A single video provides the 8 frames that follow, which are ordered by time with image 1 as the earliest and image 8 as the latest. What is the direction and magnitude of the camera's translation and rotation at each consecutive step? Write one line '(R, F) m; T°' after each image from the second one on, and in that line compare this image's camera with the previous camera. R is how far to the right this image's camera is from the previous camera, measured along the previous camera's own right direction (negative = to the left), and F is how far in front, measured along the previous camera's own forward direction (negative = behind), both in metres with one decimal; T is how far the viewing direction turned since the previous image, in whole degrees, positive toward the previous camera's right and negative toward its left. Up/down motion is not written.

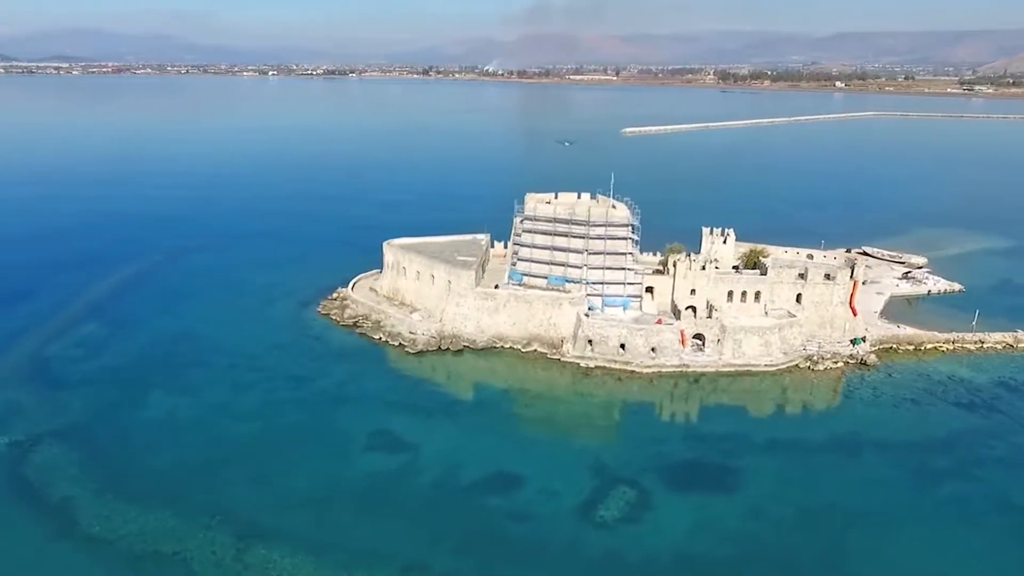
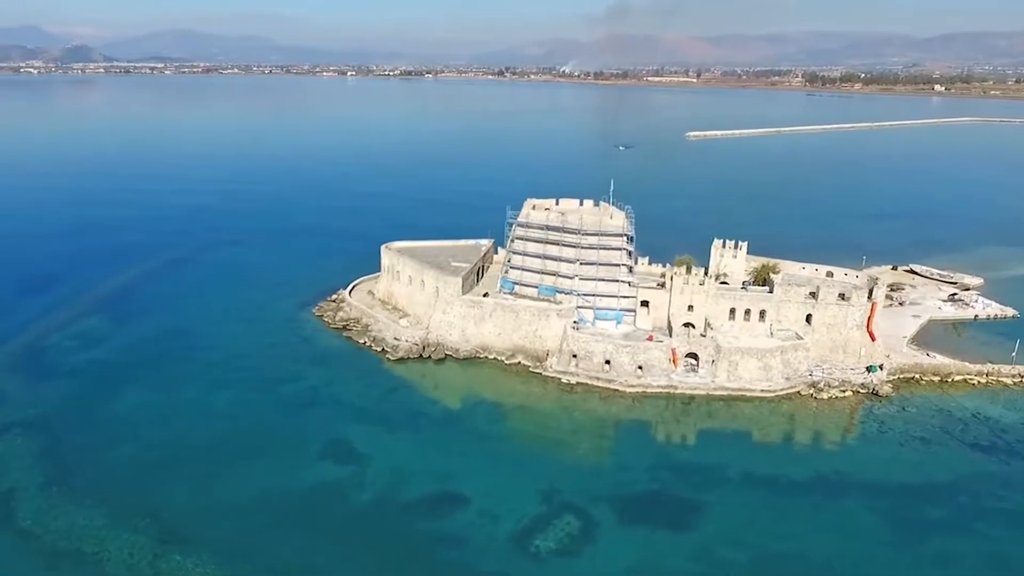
(+4.8, +1.8) m; -6°
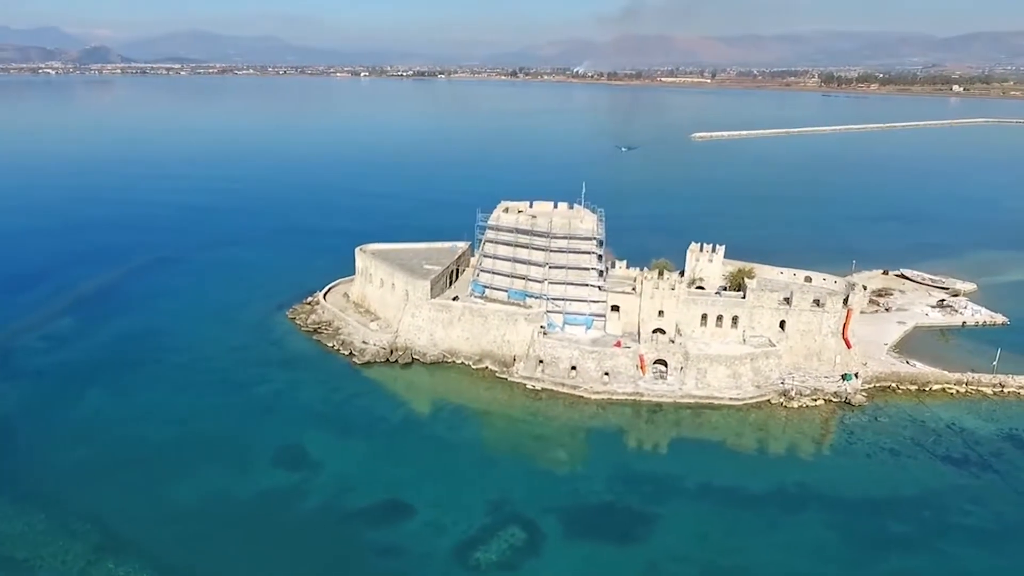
(+2.5, +0.6) m; -1°
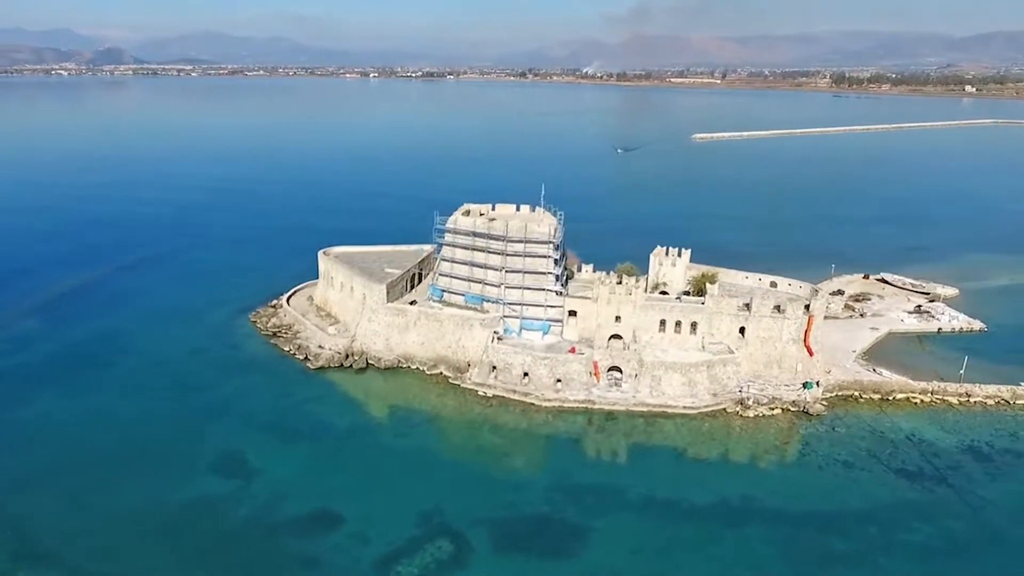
(+2.9, +0.7) m; -1°
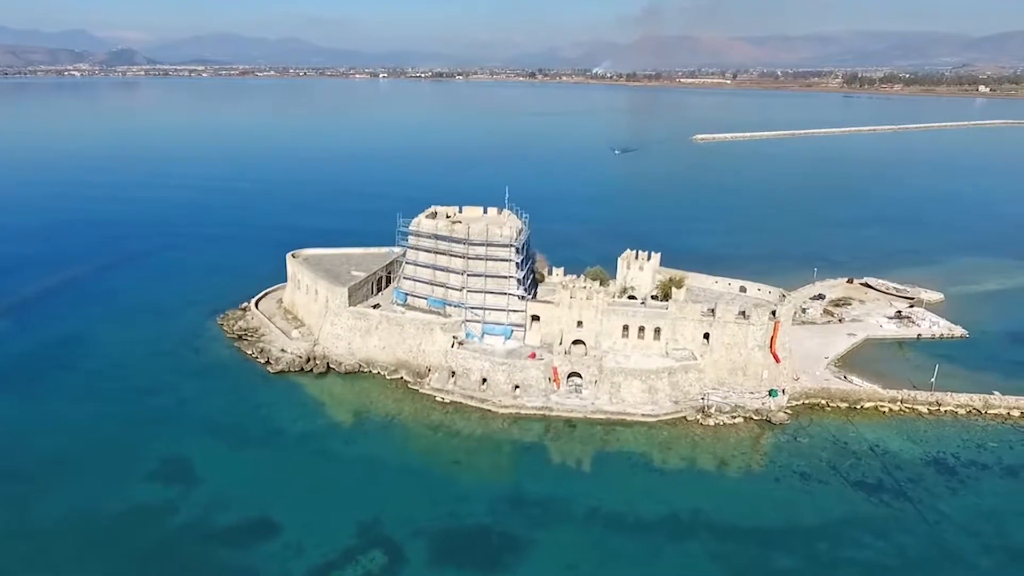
(+2.6, +0.6) m; -1°
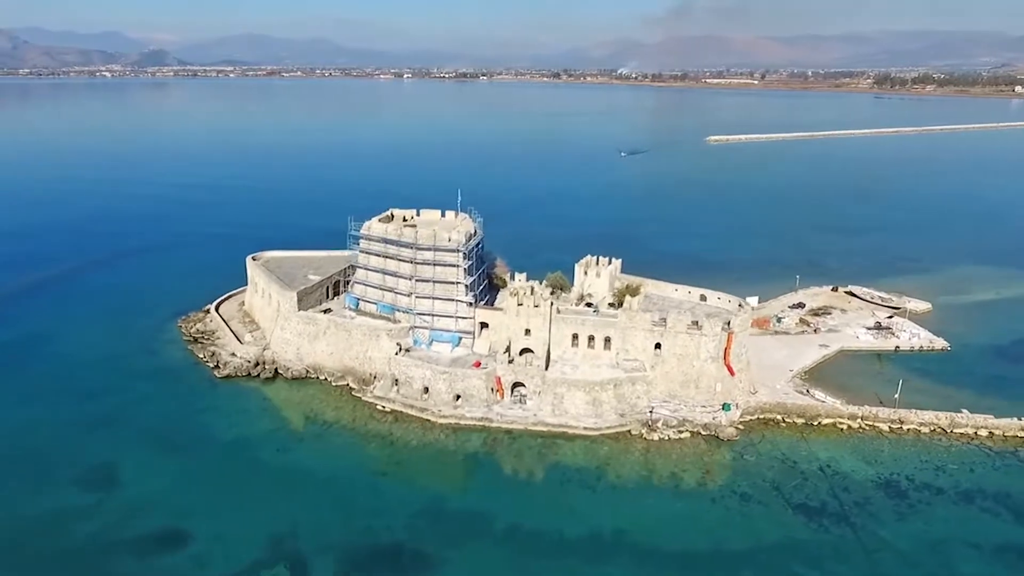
(+3.9, +1.1) m; -2°
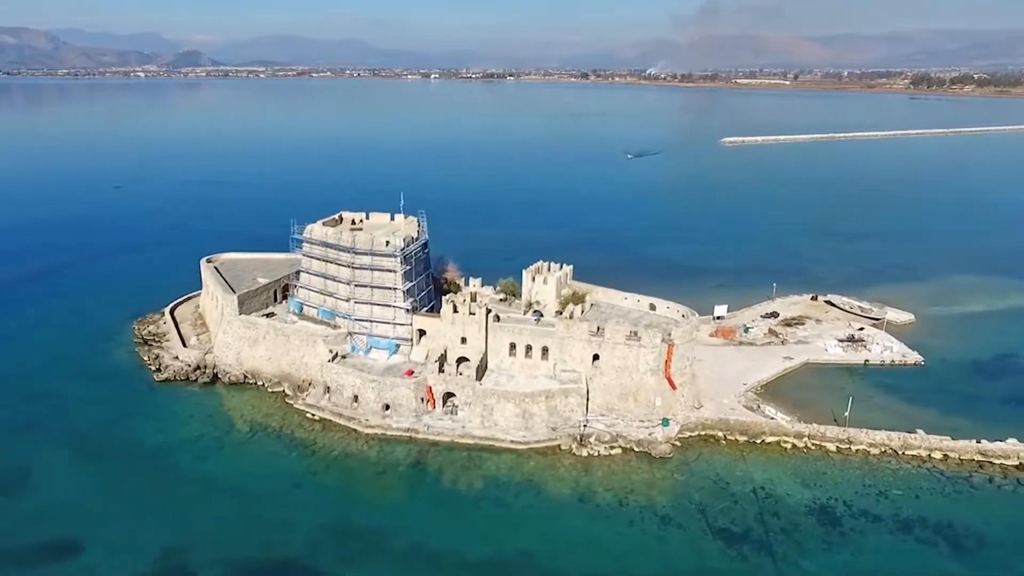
(+4.4, +1.2) m; -2°
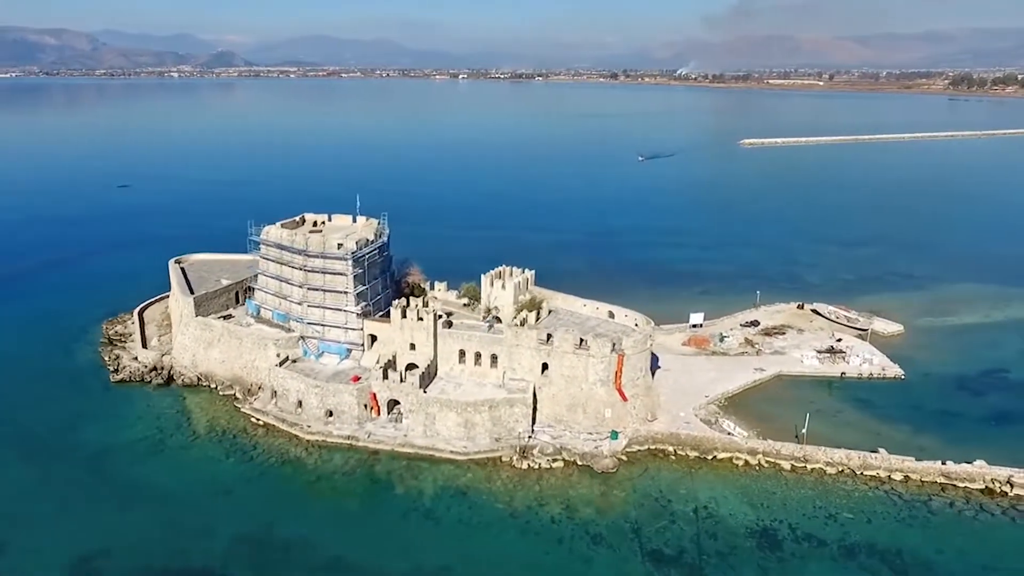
(+3.6, +1.0) m; -2°
